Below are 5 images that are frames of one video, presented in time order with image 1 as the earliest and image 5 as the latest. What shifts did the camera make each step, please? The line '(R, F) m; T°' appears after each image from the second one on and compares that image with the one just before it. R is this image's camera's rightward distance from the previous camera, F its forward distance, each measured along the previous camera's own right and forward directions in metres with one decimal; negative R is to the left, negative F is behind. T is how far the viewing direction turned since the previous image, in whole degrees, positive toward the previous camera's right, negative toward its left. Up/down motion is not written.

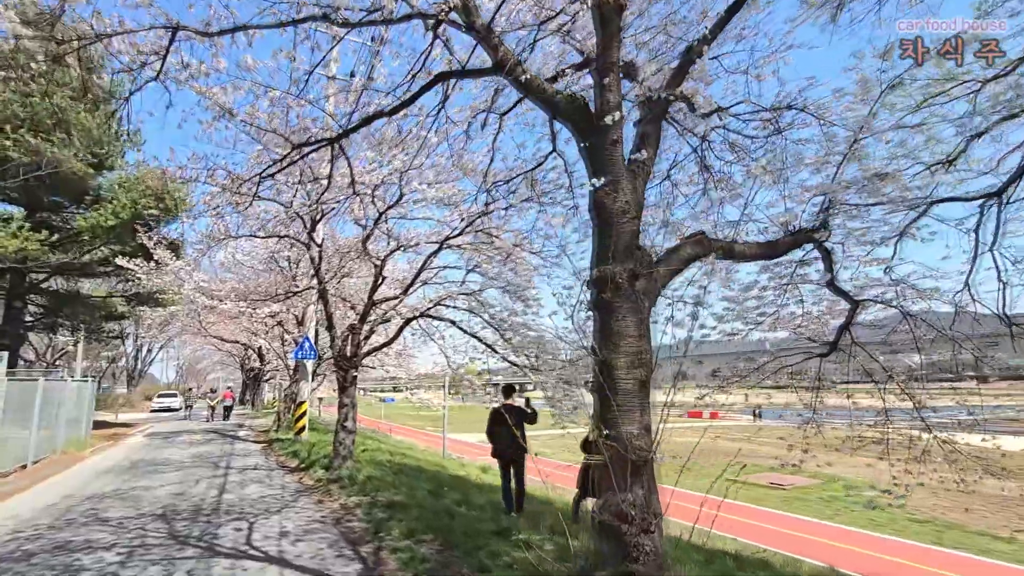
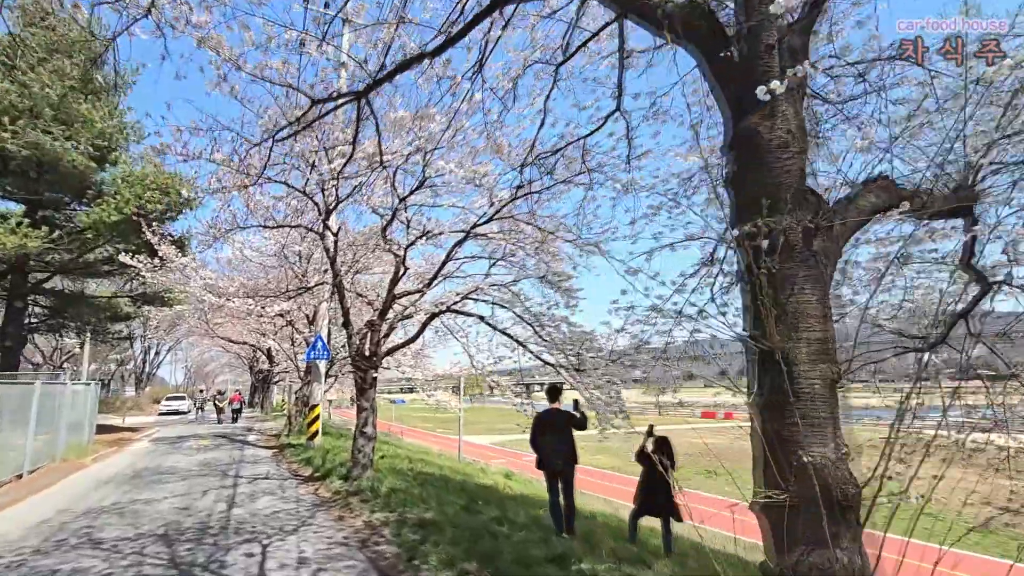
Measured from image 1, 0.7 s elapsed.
(-0.5, +1.0) m; -1°
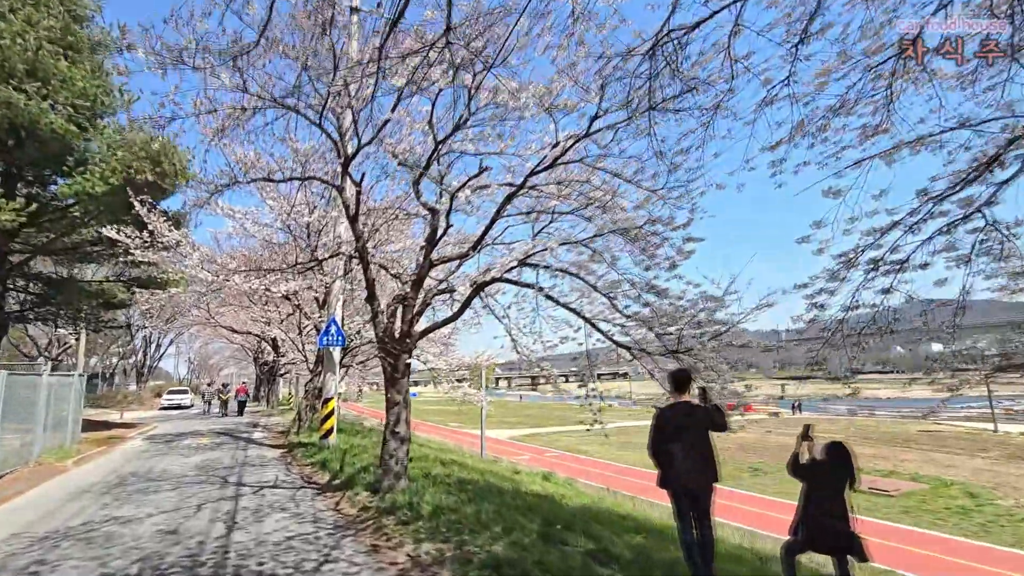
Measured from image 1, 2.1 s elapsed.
(-1.0, +2.0) m; 0°
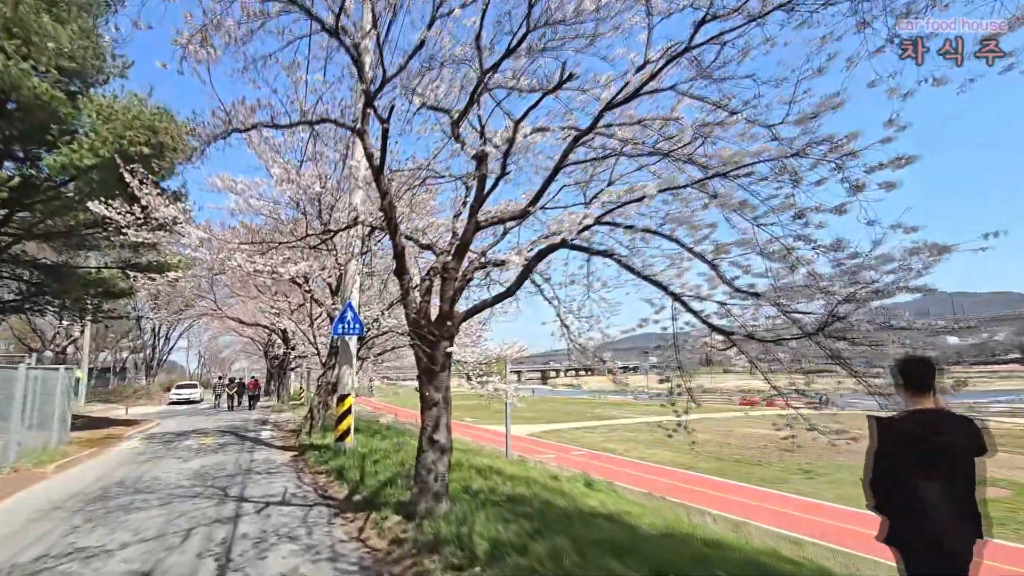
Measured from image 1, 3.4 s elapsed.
(-0.7, +1.7) m; -1°
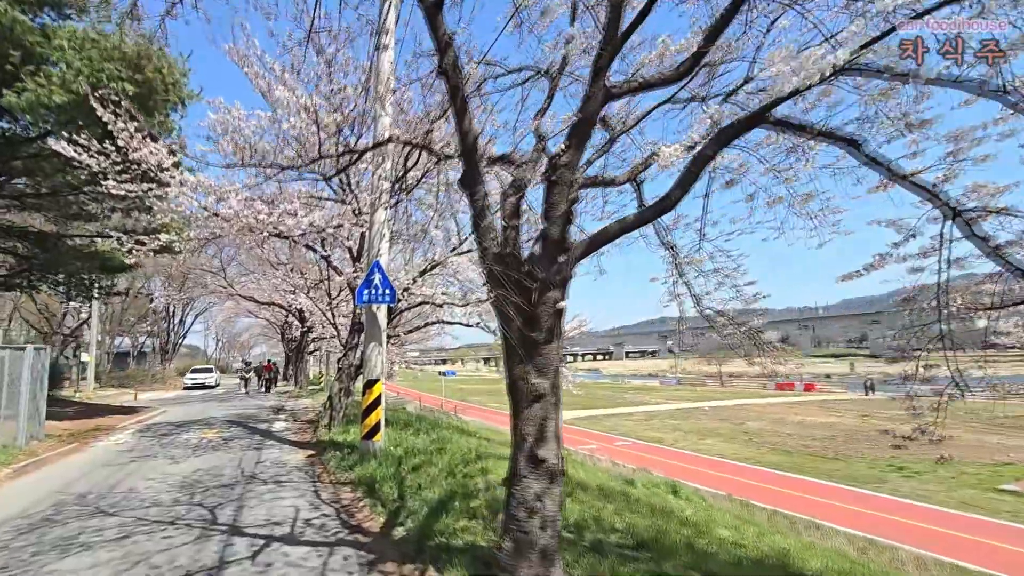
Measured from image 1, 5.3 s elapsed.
(-1.0, +2.6) m; -2°
